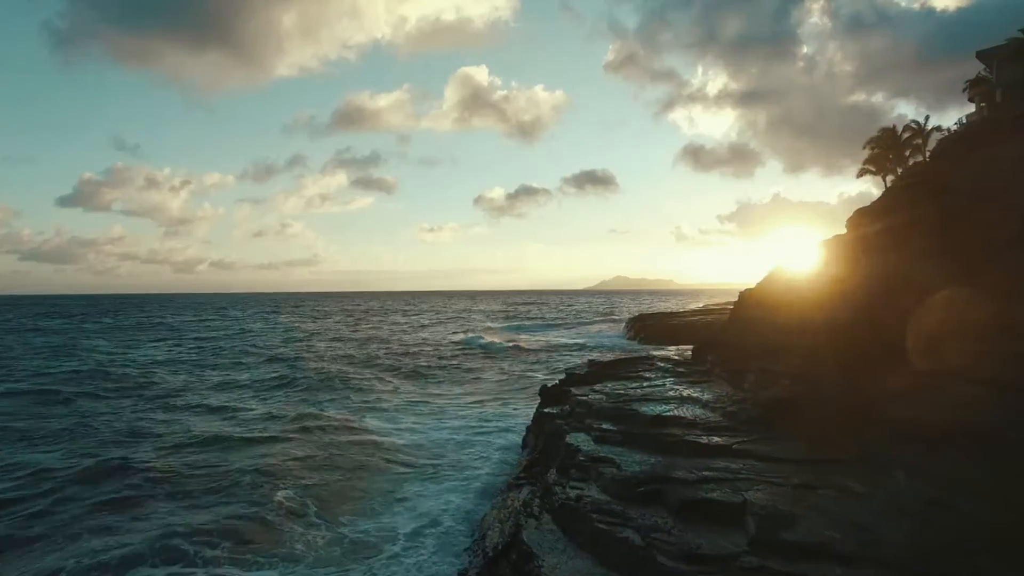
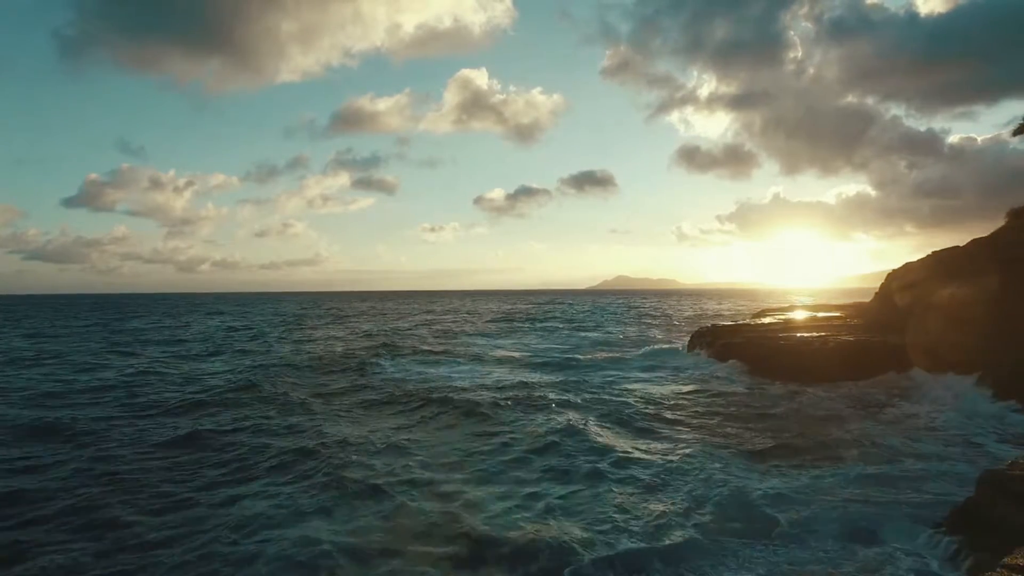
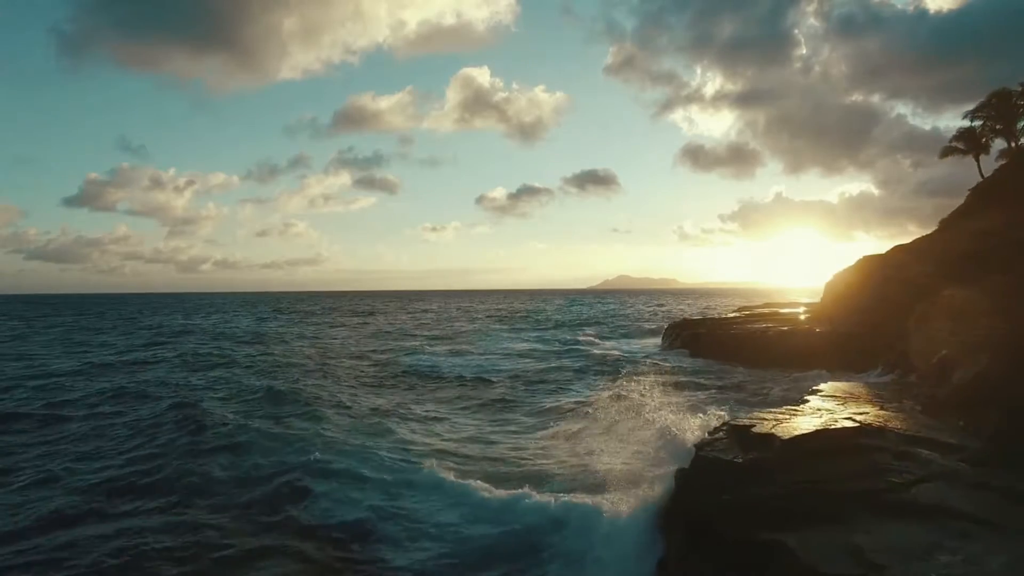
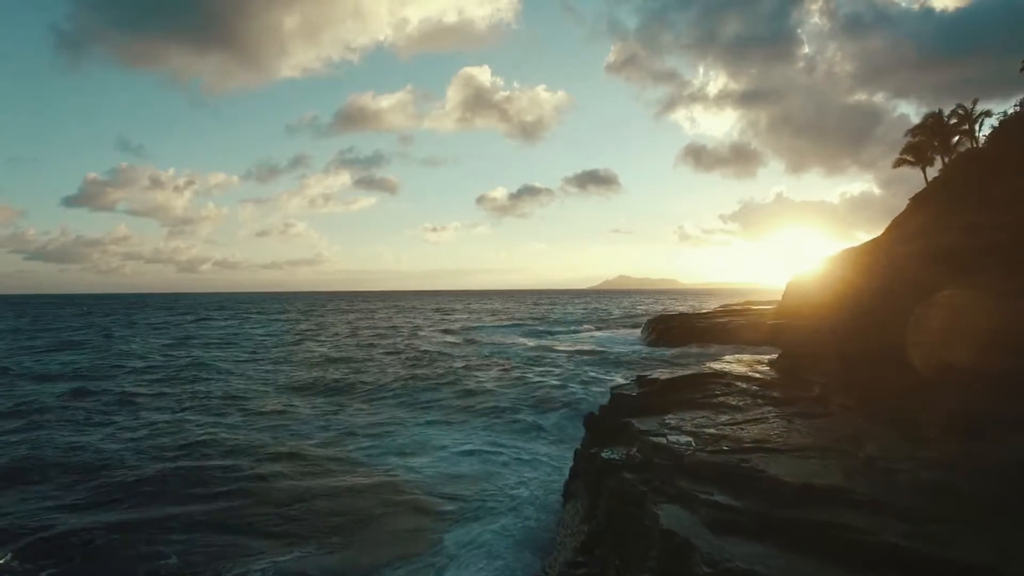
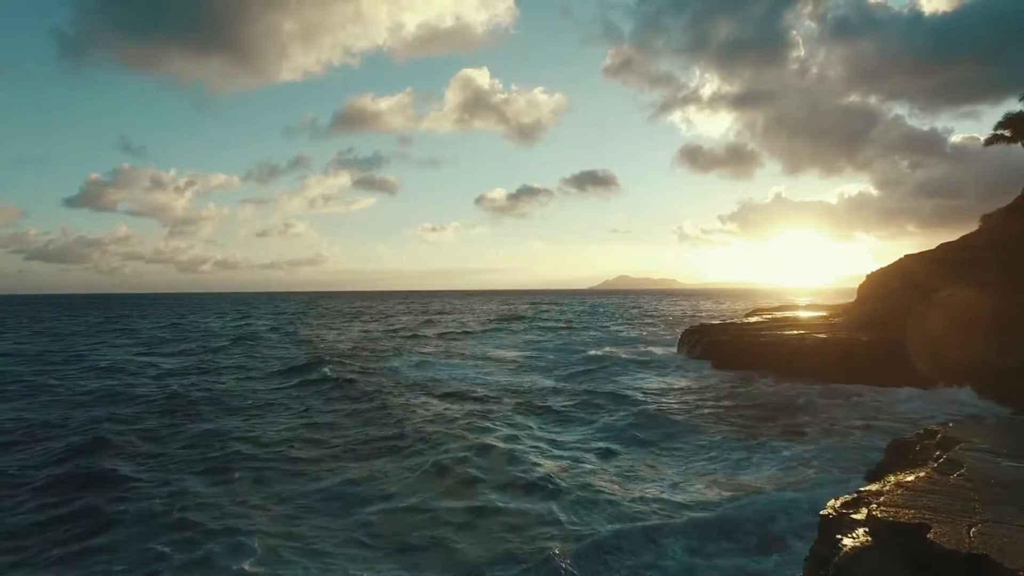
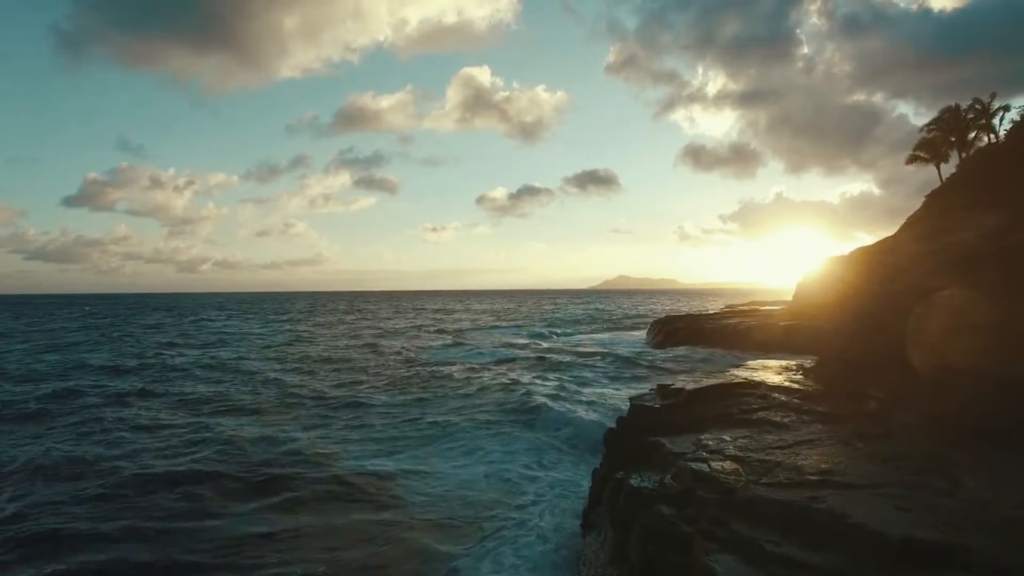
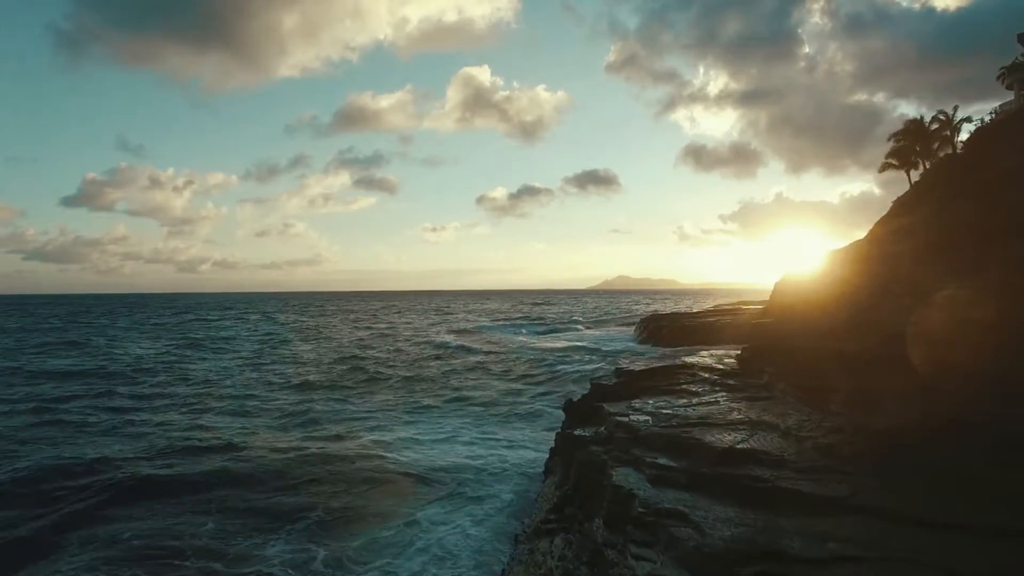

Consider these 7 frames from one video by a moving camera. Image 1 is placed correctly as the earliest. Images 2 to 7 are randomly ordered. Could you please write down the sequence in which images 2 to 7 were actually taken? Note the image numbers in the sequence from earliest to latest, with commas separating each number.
7, 4, 6, 3, 5, 2
